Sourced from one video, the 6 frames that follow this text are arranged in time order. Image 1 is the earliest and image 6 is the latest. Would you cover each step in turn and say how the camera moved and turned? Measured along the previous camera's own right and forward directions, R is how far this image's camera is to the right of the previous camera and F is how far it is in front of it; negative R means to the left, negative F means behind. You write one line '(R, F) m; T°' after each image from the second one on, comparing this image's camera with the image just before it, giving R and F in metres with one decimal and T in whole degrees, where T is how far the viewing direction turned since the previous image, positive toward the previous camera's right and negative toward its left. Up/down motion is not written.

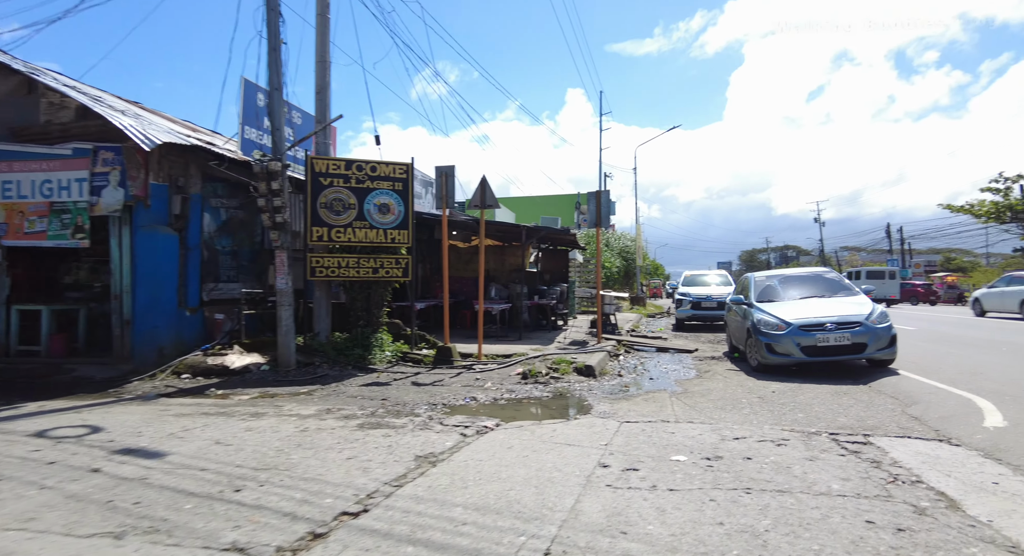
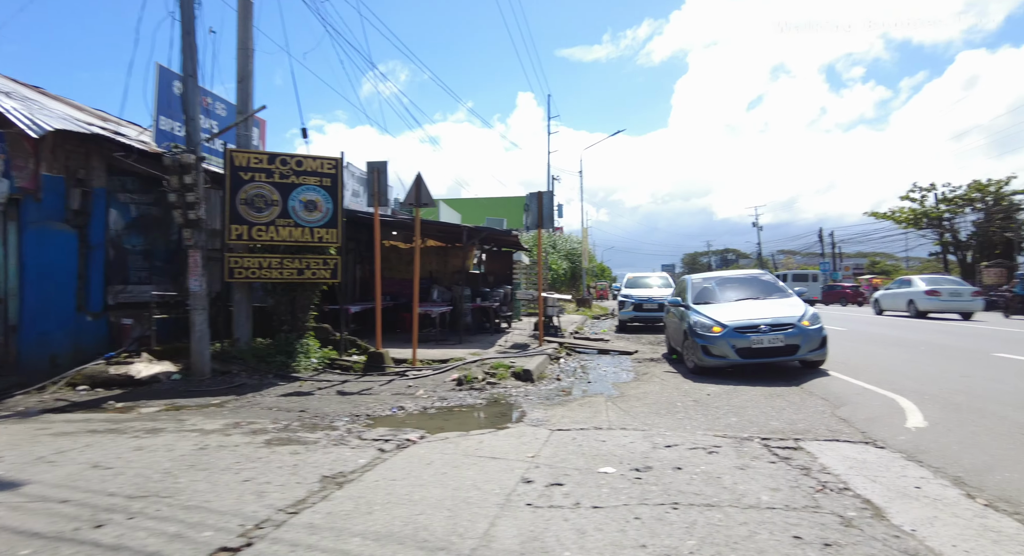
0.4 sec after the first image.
(+0.3, +0.3) m; +5°
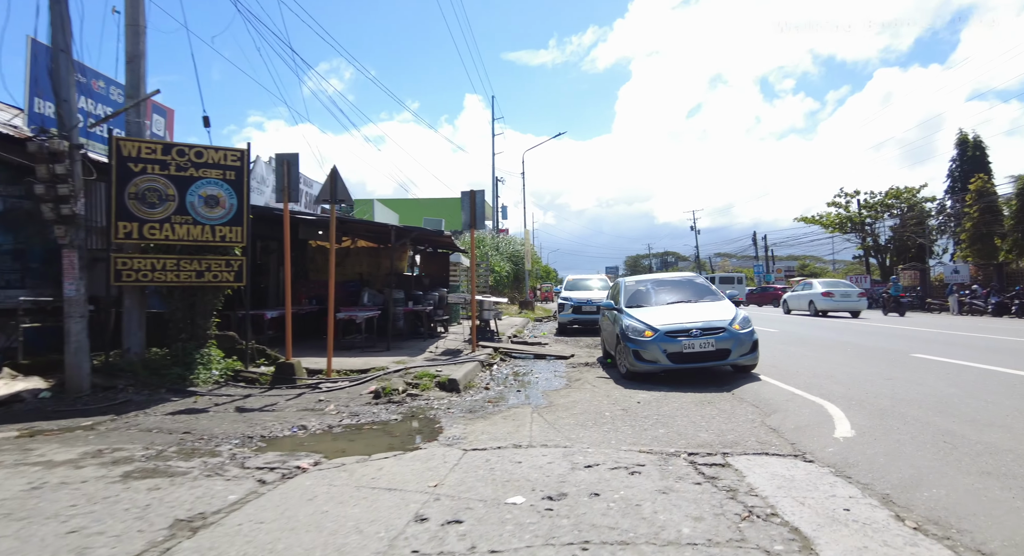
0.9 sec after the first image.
(+0.3, +0.5) m; +6°
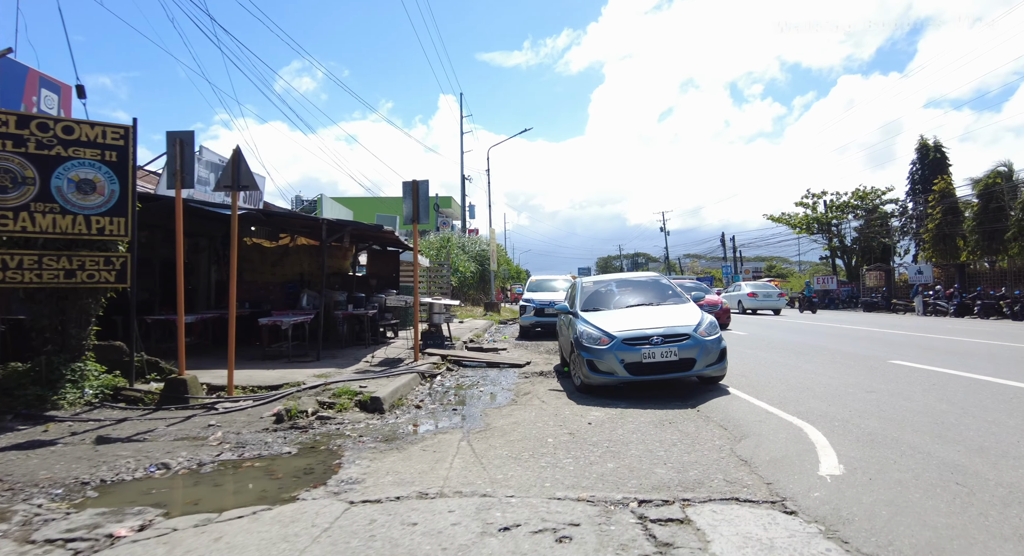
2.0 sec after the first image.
(+0.5, +1.0) m; +3°
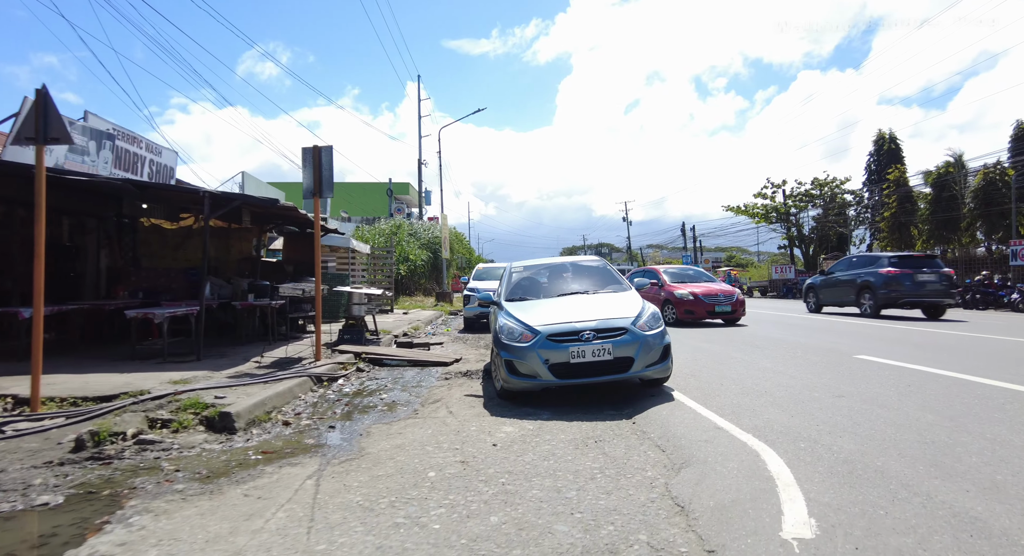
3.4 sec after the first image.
(+0.7, +1.2) m; +4°
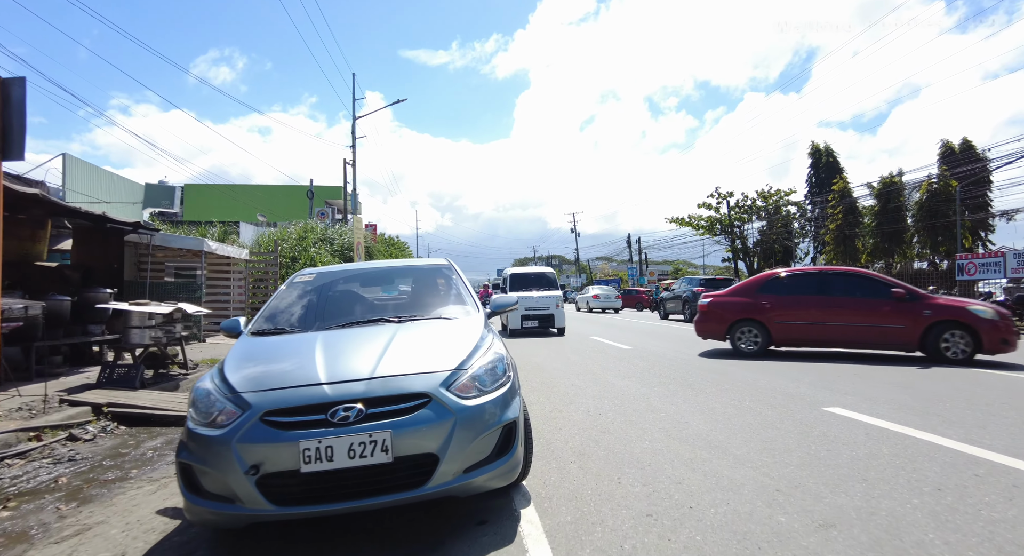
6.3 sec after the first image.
(+1.4, +2.5) m; +5°
